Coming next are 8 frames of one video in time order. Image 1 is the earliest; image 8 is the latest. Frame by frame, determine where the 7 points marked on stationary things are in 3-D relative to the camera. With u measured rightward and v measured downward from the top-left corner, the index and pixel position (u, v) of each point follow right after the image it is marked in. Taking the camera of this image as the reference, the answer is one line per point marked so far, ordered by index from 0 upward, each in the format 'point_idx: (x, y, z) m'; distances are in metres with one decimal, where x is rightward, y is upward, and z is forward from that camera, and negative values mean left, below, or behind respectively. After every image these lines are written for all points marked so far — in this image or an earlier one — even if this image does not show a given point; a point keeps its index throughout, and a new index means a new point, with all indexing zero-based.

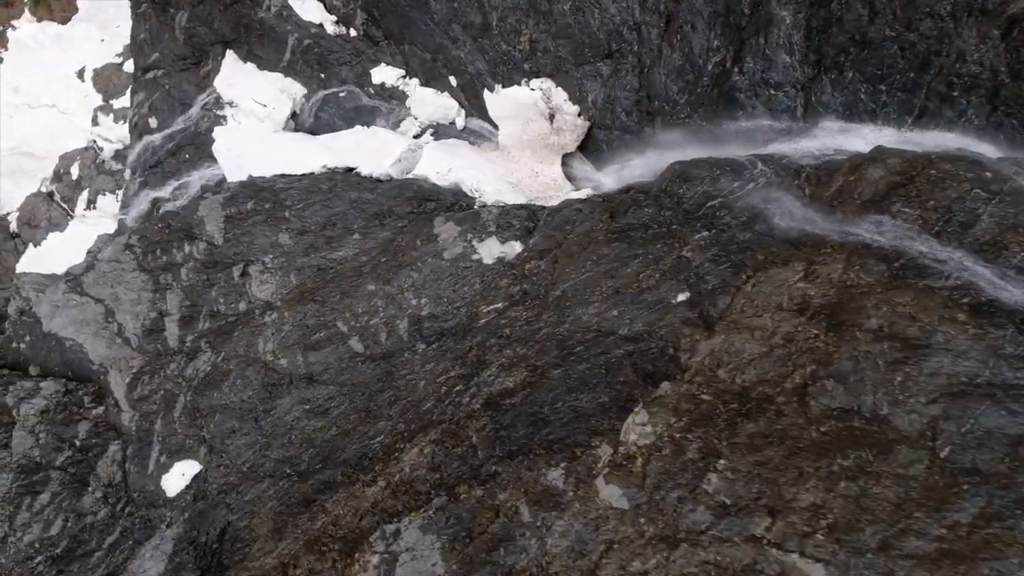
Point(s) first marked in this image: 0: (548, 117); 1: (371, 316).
0: (+0.4, +2.0, +10.5) m
1: (-1.2, -0.2, +8.0) m
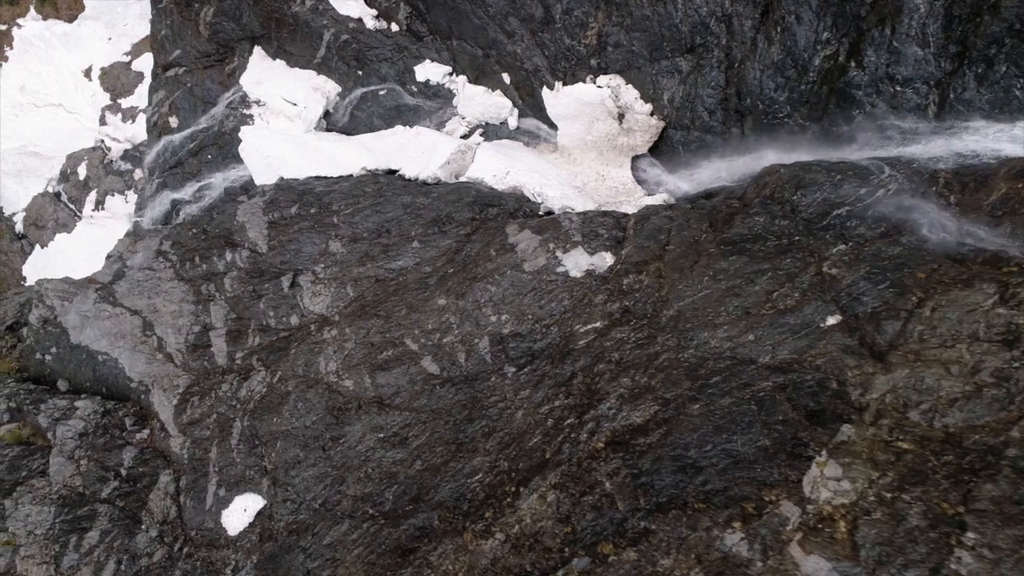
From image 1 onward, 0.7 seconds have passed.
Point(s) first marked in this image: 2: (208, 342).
0: (+1.1, +1.9, +9.8) m
1: (-0.5, -0.4, +7.3) m
2: (-2.9, -0.5, +8.8) m
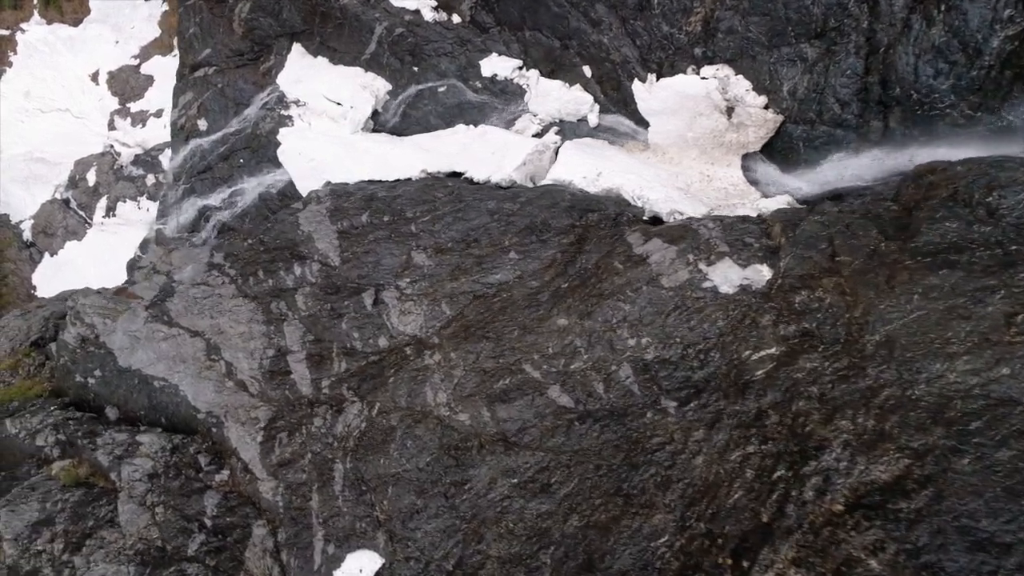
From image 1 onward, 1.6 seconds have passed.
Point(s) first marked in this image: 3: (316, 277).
0: (+2.1, +1.7, +8.9) m
1: (+0.5, -0.5, +6.4) m
2: (-1.9, -0.7, +7.8) m
3: (-1.9, +0.1, +8.8) m
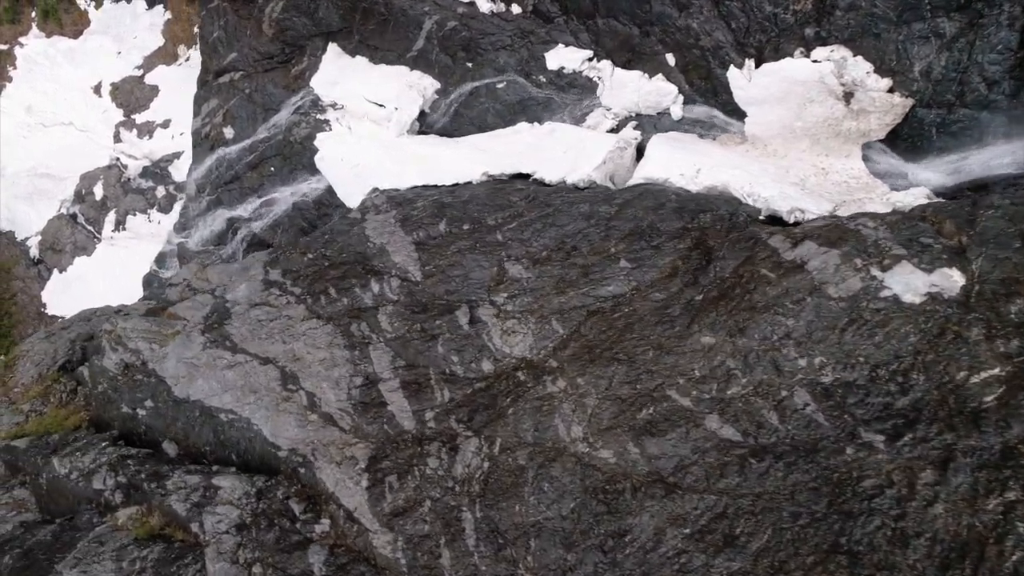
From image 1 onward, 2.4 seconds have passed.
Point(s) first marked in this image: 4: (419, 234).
0: (+2.9, +1.7, +8.1) m
1: (+1.4, -0.6, +5.6) m
2: (-1.0, -0.8, +7.0) m
3: (-1.0, -0.1, +8.0) m
4: (-0.9, +0.5, +8.6) m
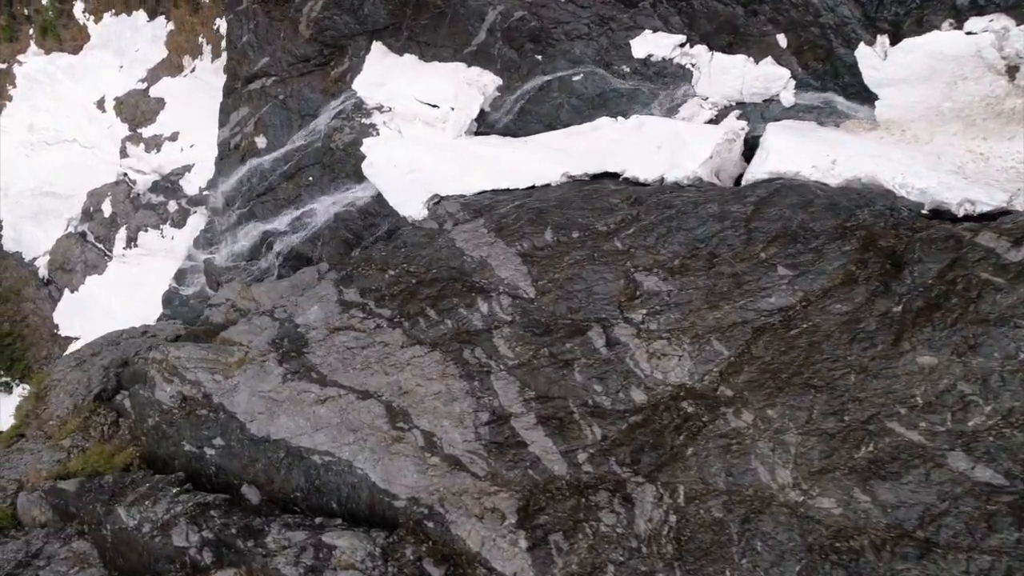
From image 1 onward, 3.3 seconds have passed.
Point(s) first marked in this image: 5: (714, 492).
0: (+3.9, +1.7, +7.2) m
1: (+2.4, -0.6, +4.7) m
2: (0.0, -1.0, +6.1) m
3: (0.0, -0.2, +7.1) m
4: (+0.1, +0.4, +7.7) m
5: (+1.1, -1.1, +5.0) m
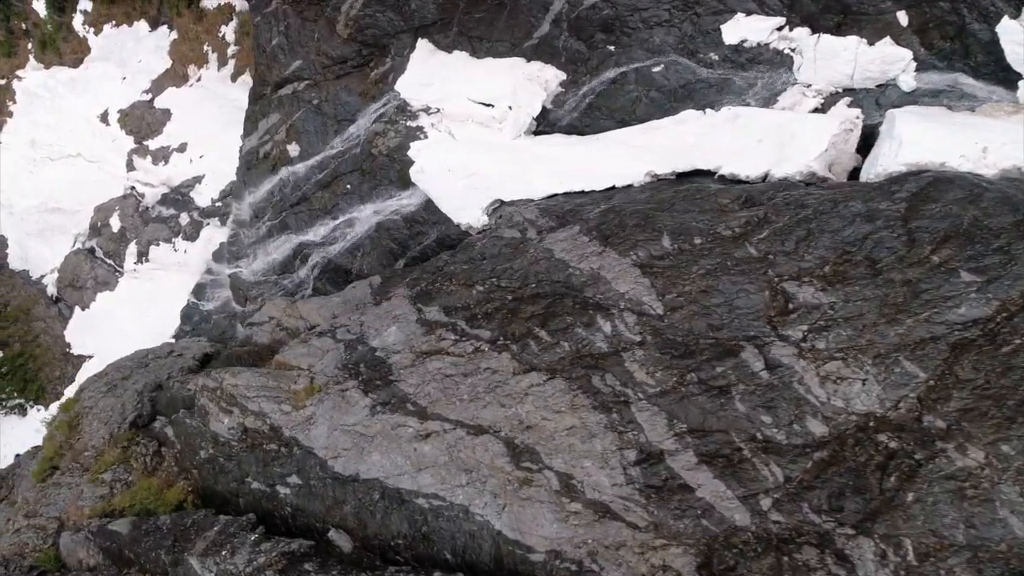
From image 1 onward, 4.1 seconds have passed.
0: (+4.7, +1.7, +6.4) m
1: (+3.3, -0.7, +3.9) m
2: (+0.9, -1.1, +5.3) m
3: (+0.9, -0.3, +6.3) m
4: (+1.0, +0.3, +6.9) m
5: (+2.1, -1.2, +4.2) m
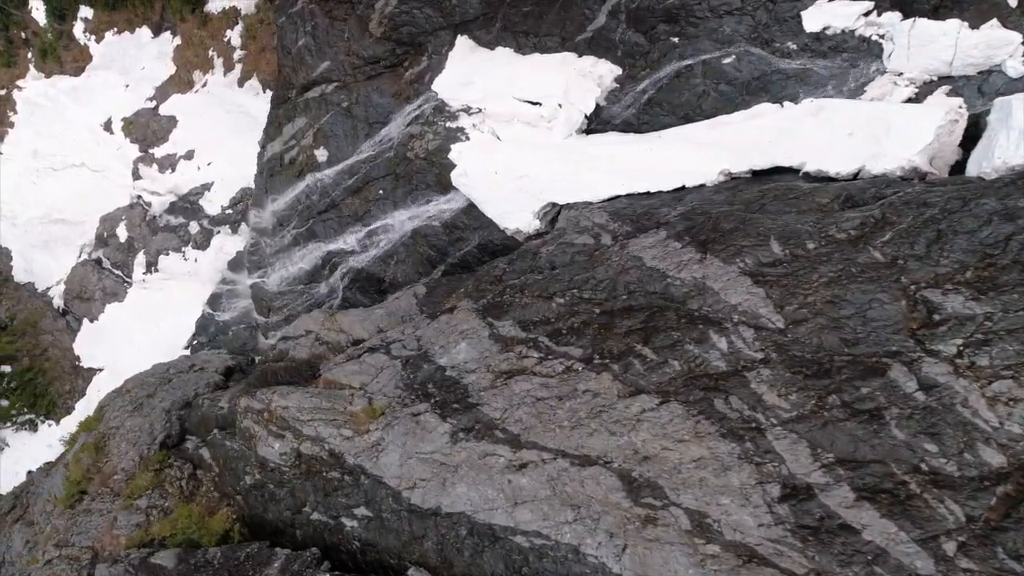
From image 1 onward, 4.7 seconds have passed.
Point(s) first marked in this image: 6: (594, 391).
0: (+5.3, +1.7, +5.8) m
1: (+4.0, -0.7, +3.3) m
2: (+1.6, -1.2, +4.7) m
3: (+1.6, -0.4, +5.7) m
4: (+1.6, +0.2, +6.3) m
5: (+2.8, -1.2, +3.6) m
6: (+0.6, -0.7, +6.1) m
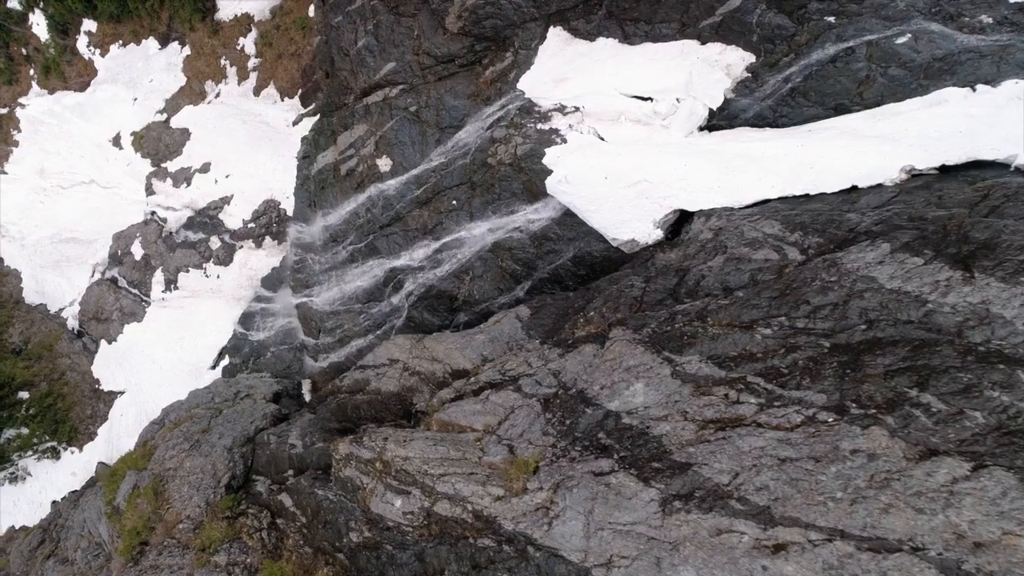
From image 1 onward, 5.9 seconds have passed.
0: (+6.6, +1.7, +4.6) m
1: (+5.3, -0.8, +2.1) m
2: (+3.0, -1.3, +3.5) m
3: (+2.9, -0.5, +4.5) m
4: (+3.0, 0.0, +5.0) m
5: (+4.1, -1.3, +2.3) m
6: (+1.9, -0.9, +4.9) m
